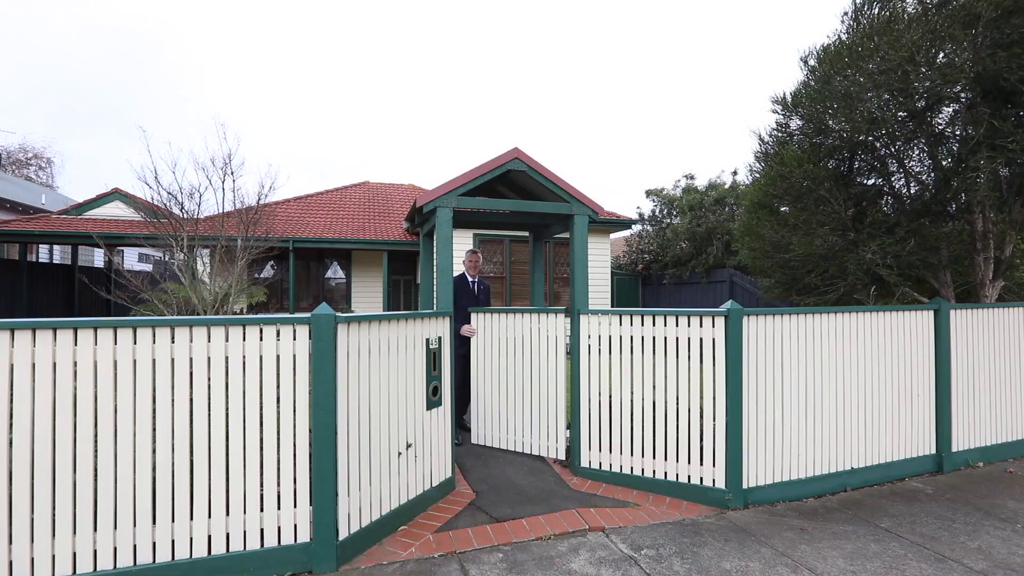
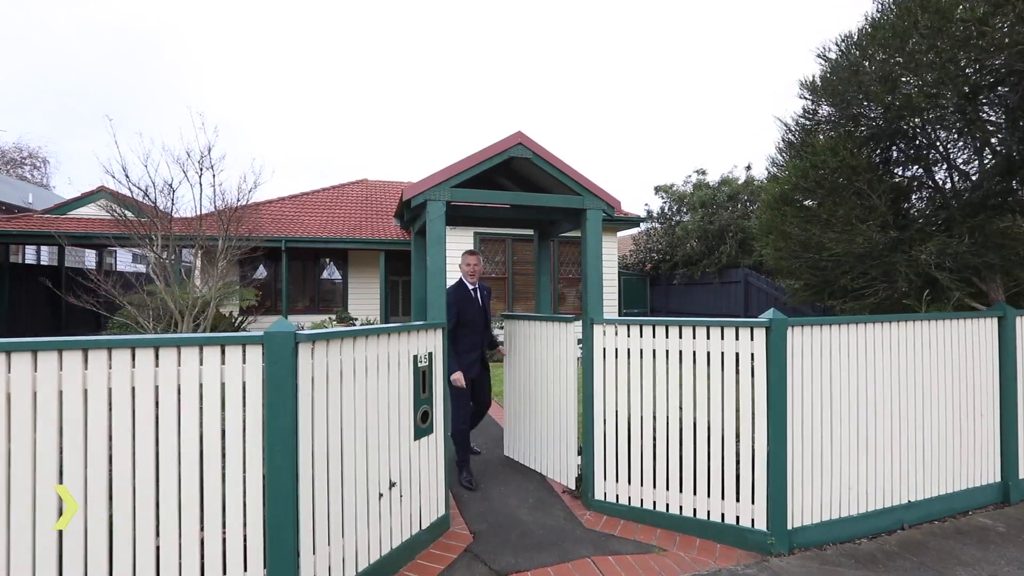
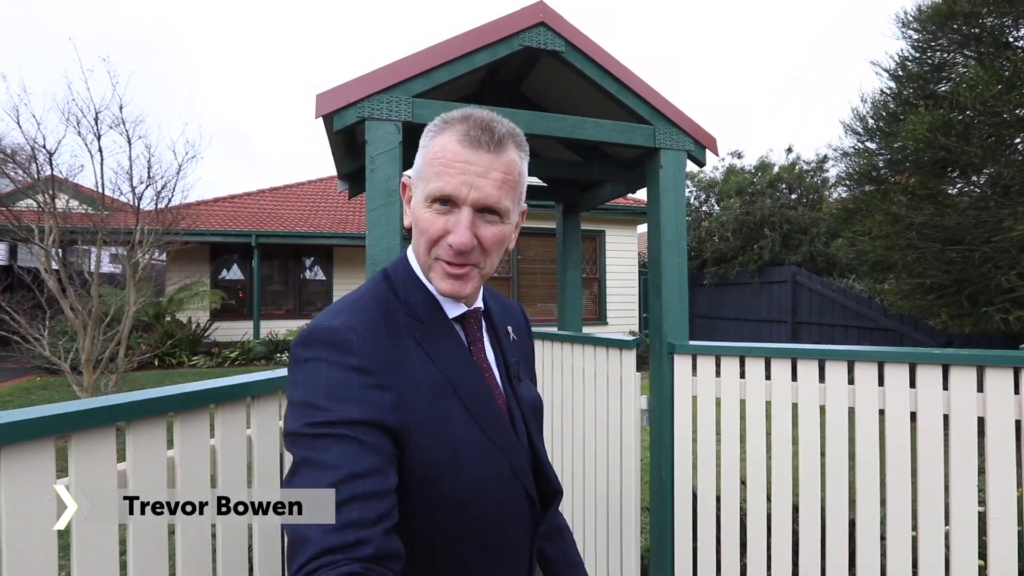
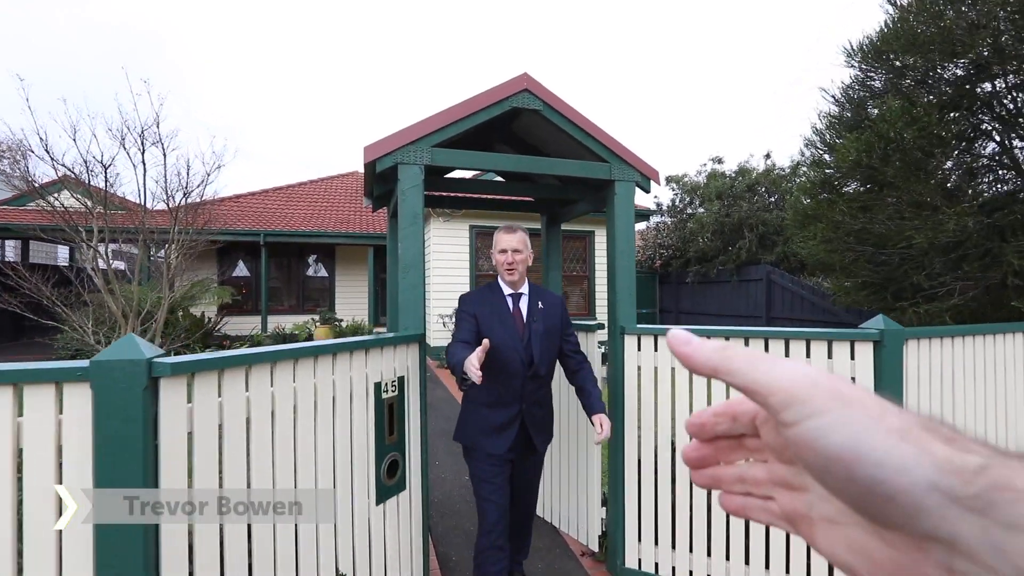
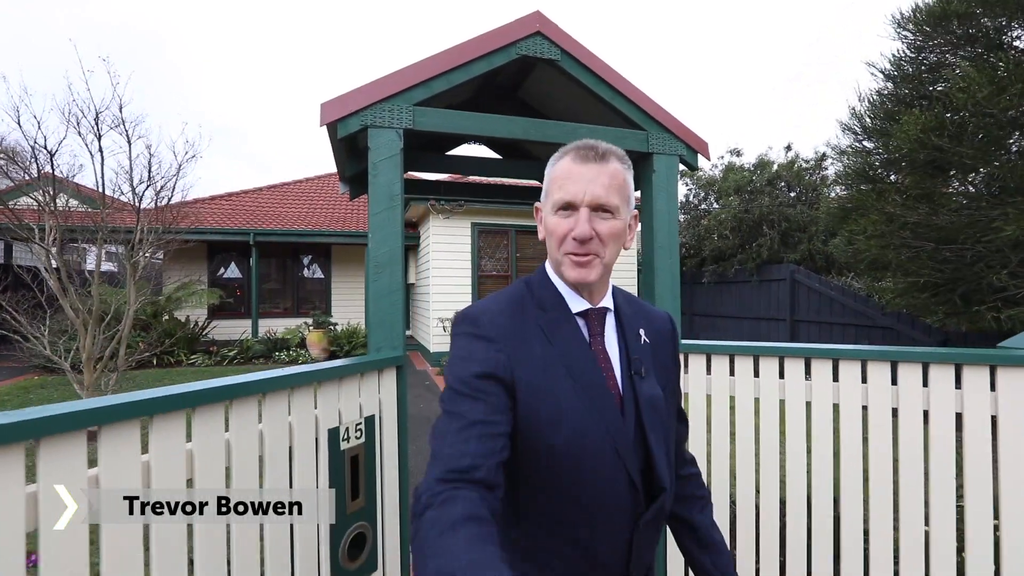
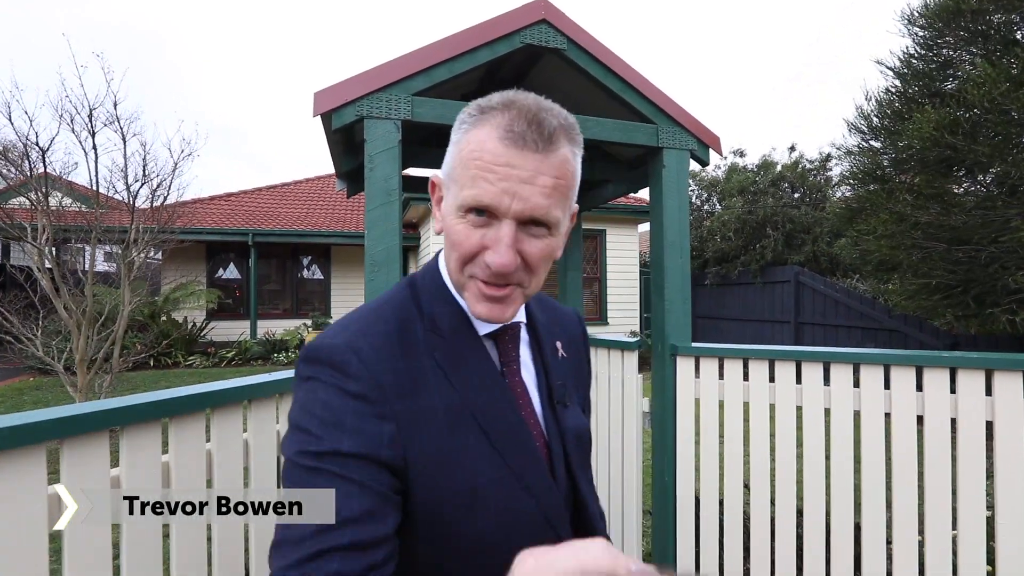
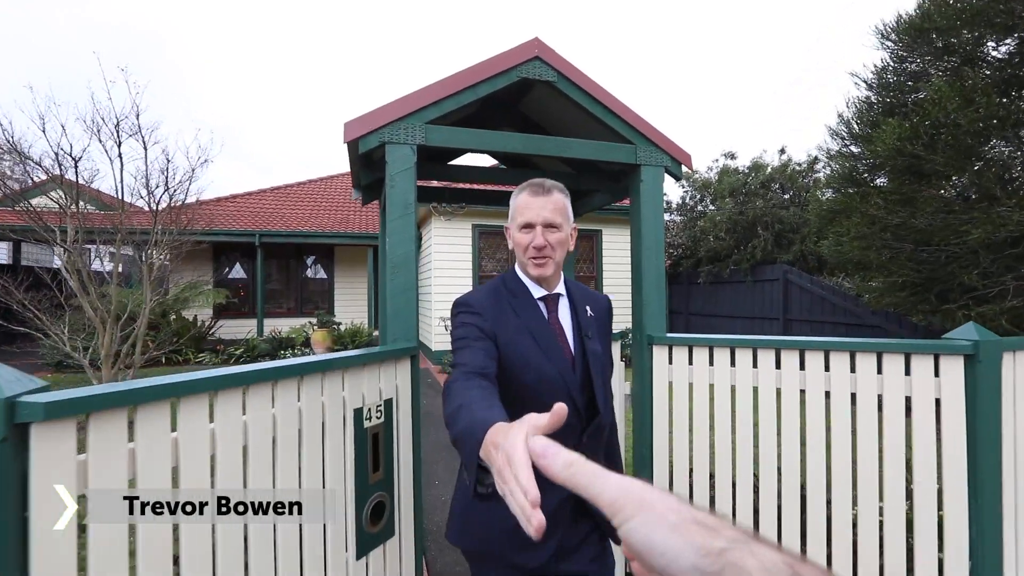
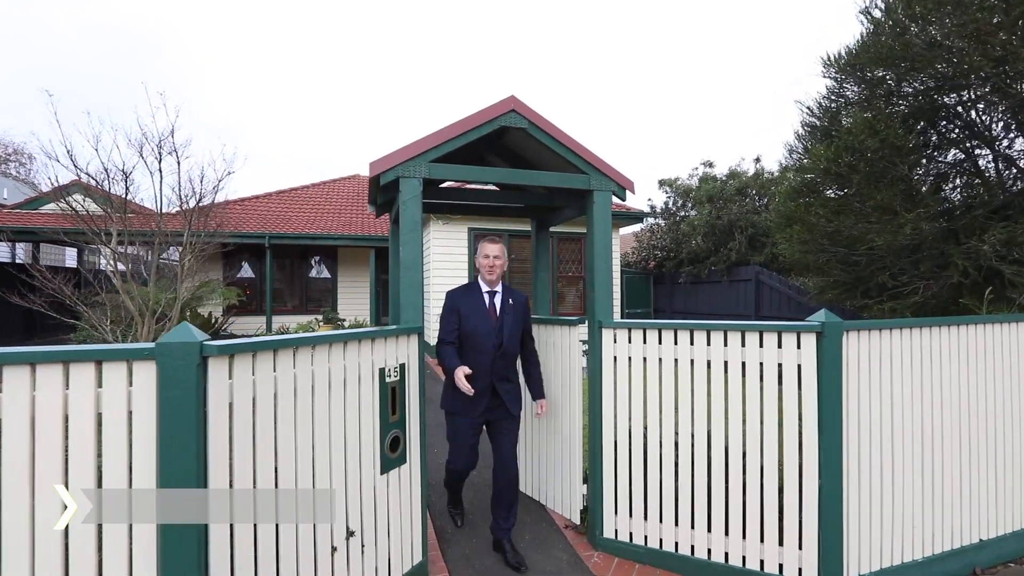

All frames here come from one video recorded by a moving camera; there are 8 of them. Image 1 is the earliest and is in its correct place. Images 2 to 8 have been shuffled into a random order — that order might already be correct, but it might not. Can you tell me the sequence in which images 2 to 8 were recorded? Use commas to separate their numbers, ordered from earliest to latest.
2, 8, 4, 7, 5, 6, 3
